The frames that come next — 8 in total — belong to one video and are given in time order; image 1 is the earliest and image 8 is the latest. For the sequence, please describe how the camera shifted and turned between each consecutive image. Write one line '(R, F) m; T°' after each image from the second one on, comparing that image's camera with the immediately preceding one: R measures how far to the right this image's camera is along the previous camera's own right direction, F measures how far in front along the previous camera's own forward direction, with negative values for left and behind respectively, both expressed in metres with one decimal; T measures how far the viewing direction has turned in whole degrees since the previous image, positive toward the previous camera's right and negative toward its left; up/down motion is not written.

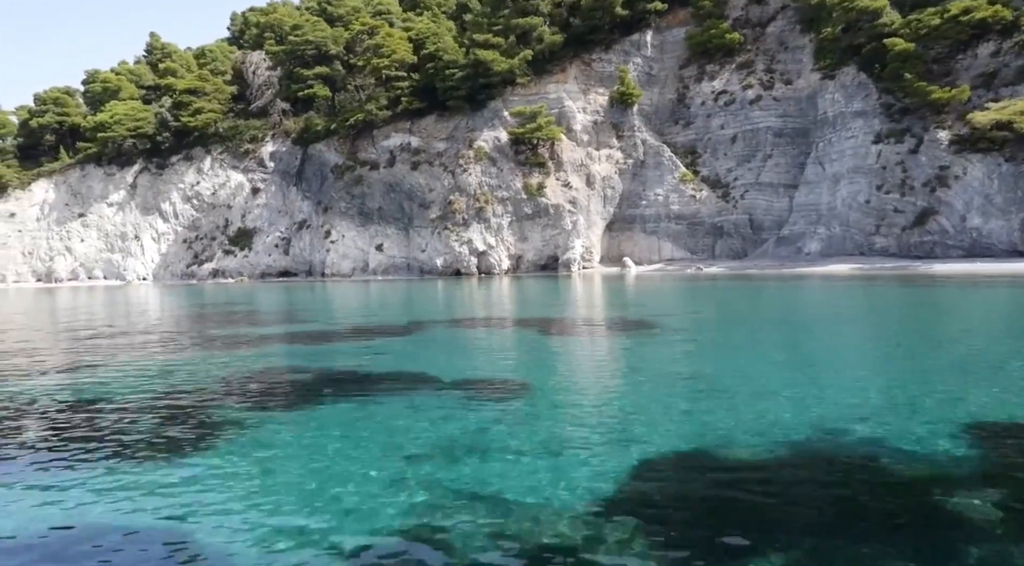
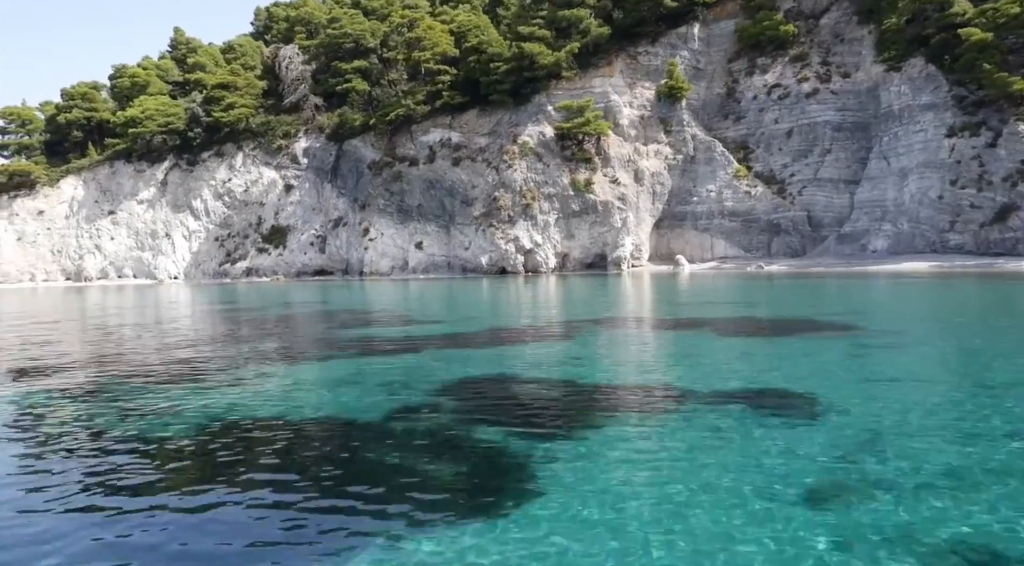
(-2.4, +1.0) m; 0°
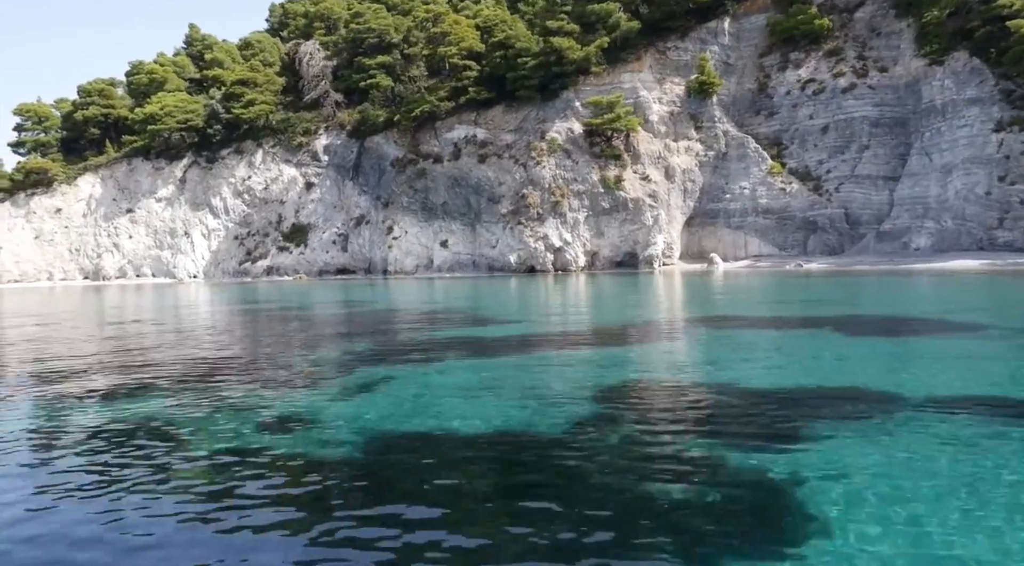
(-1.4, +0.7) m; 0°
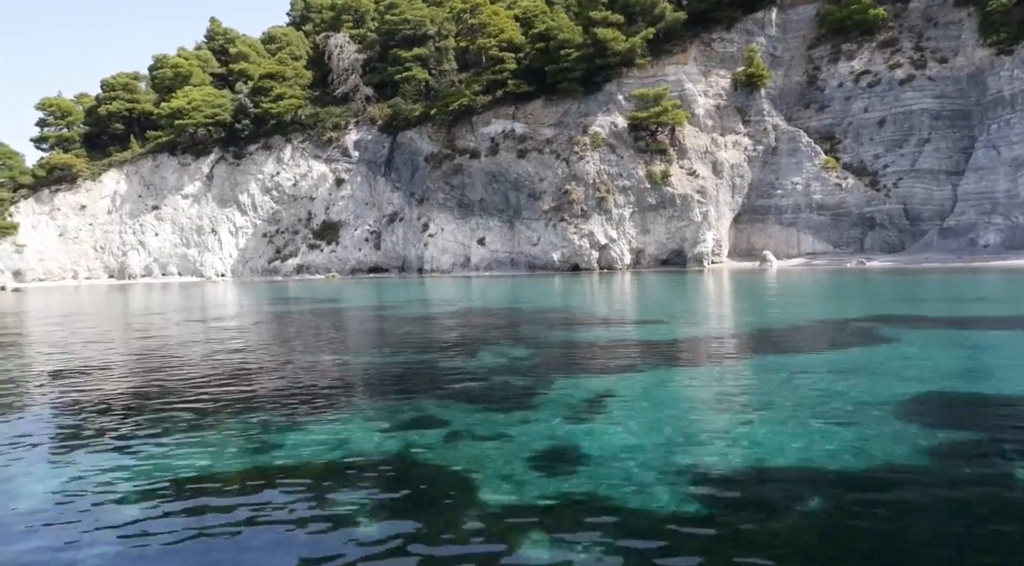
(-2.1, +1.2) m; 0°
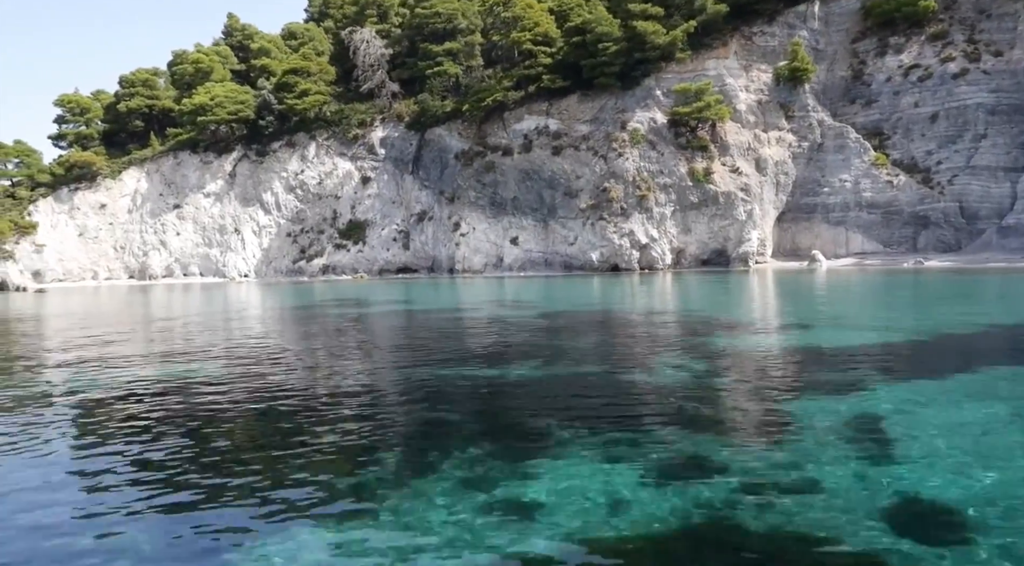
(-1.7, +1.2) m; 0°
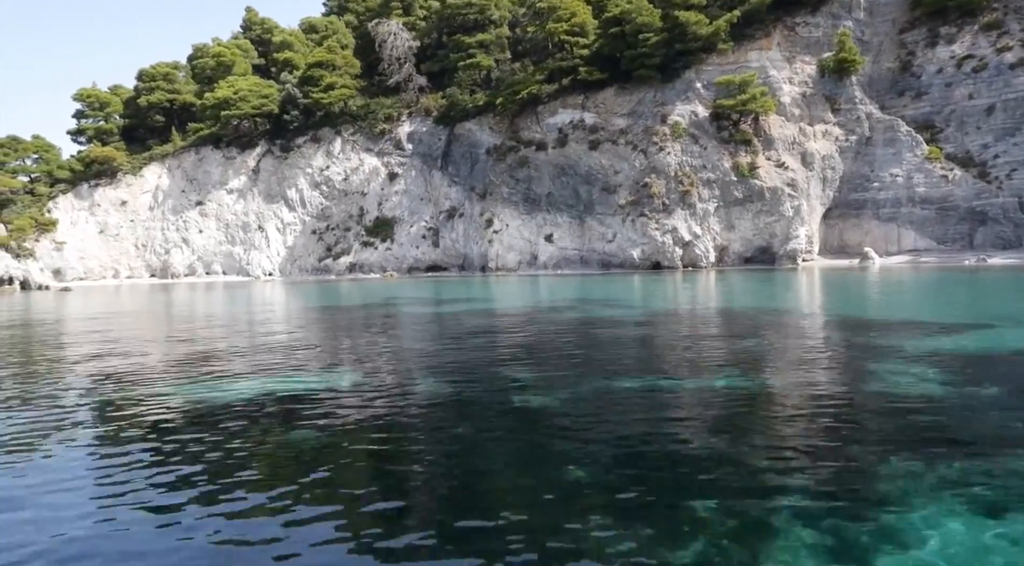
(-1.7, +1.2) m; 0°
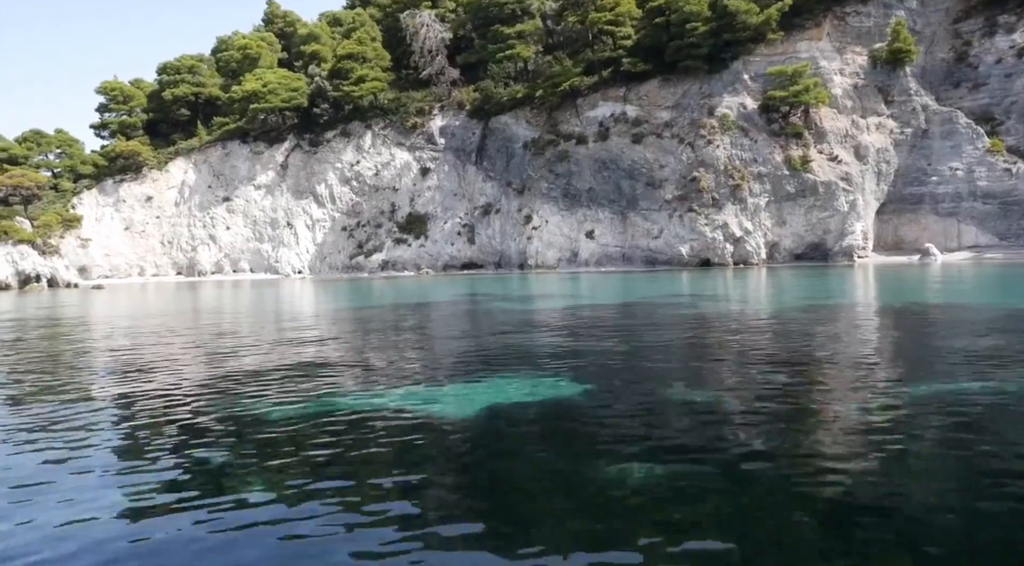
(-2.0, +1.1) m; 0°
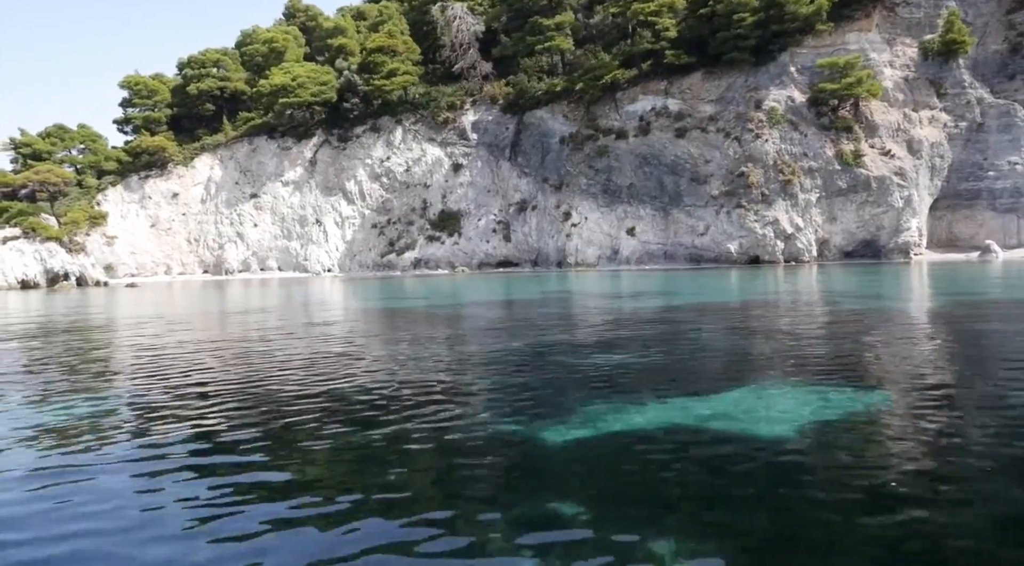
(-1.9, +1.0) m; 0°
